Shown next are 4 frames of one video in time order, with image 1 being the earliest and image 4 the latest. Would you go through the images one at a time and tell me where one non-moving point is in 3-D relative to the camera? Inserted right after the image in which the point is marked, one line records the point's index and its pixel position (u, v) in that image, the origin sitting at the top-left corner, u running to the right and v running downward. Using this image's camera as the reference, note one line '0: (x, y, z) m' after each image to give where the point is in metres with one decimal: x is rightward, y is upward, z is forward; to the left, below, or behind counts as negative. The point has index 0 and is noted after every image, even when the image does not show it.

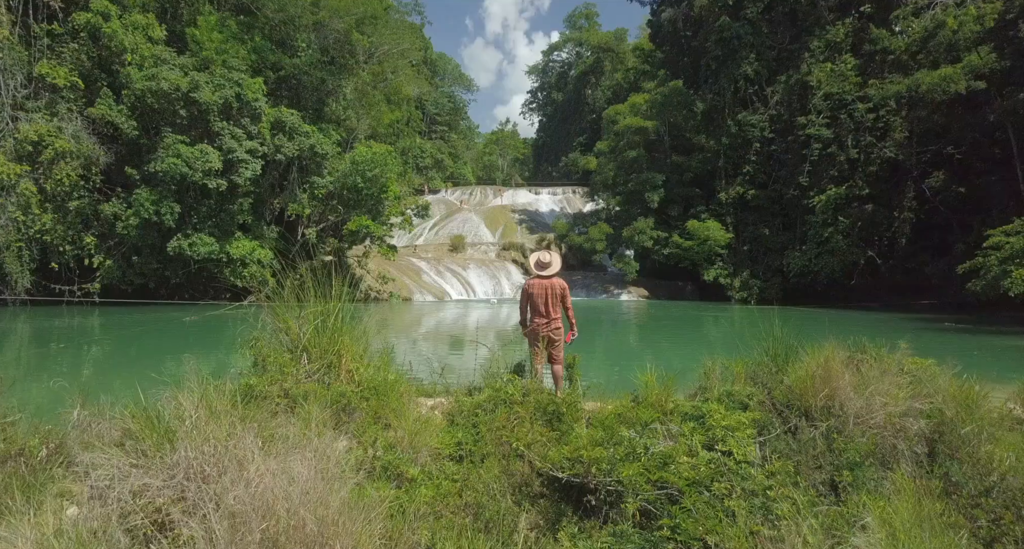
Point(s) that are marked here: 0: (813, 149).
0: (+9.7, +4.0, +16.9) m
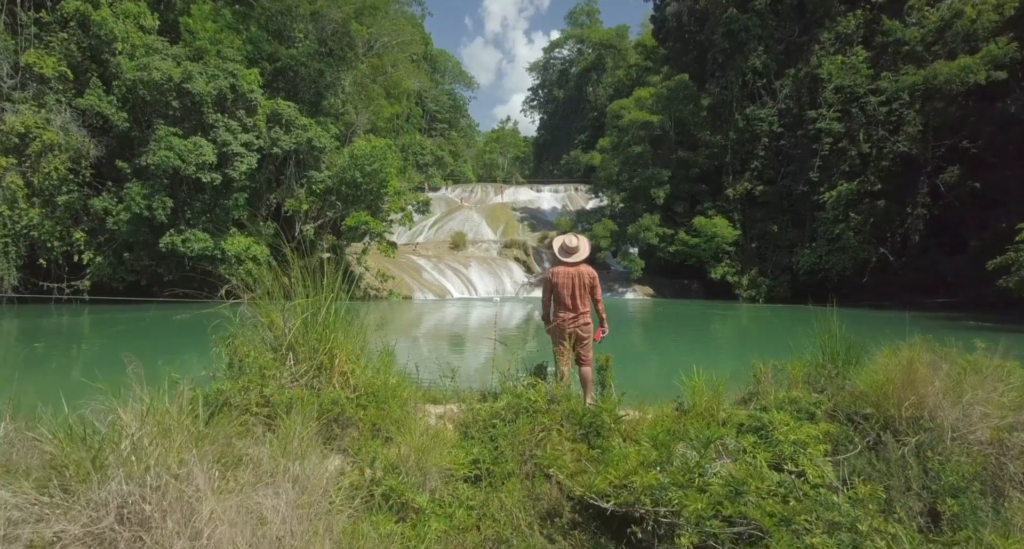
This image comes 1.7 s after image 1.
0: (+9.8, +4.1, +16.5) m
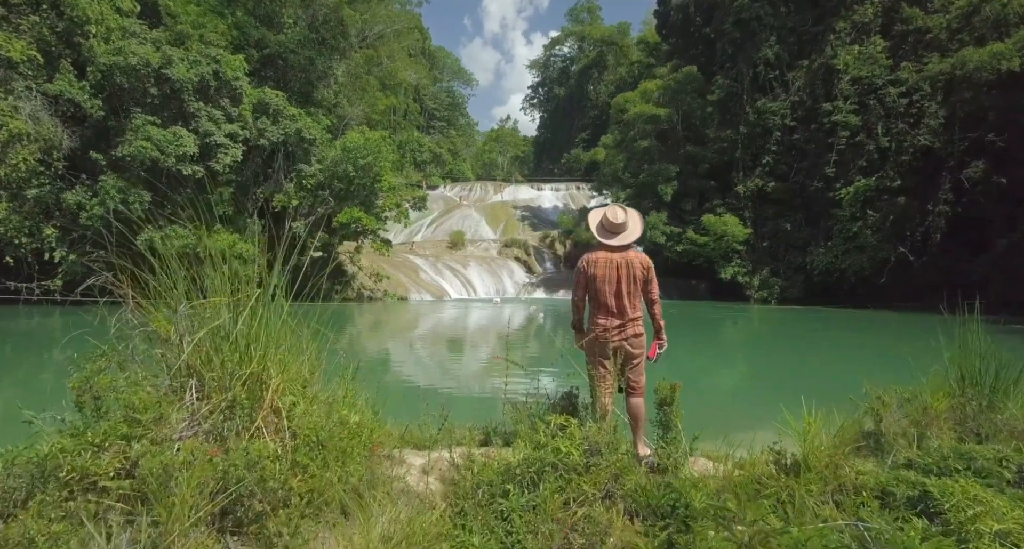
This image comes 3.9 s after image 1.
0: (+9.8, +4.1, +15.7) m
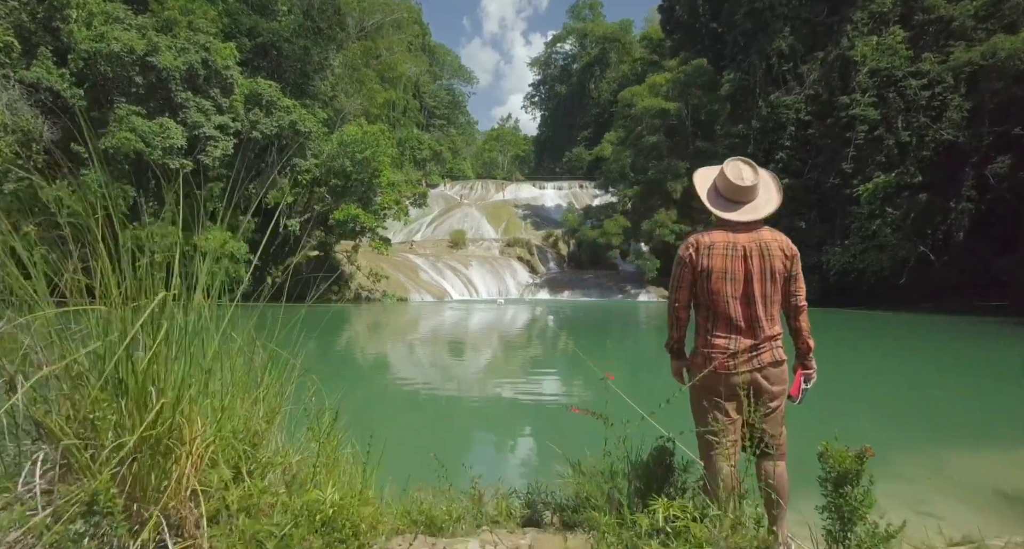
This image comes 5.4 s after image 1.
0: (+9.9, +4.1, +15.0) m
